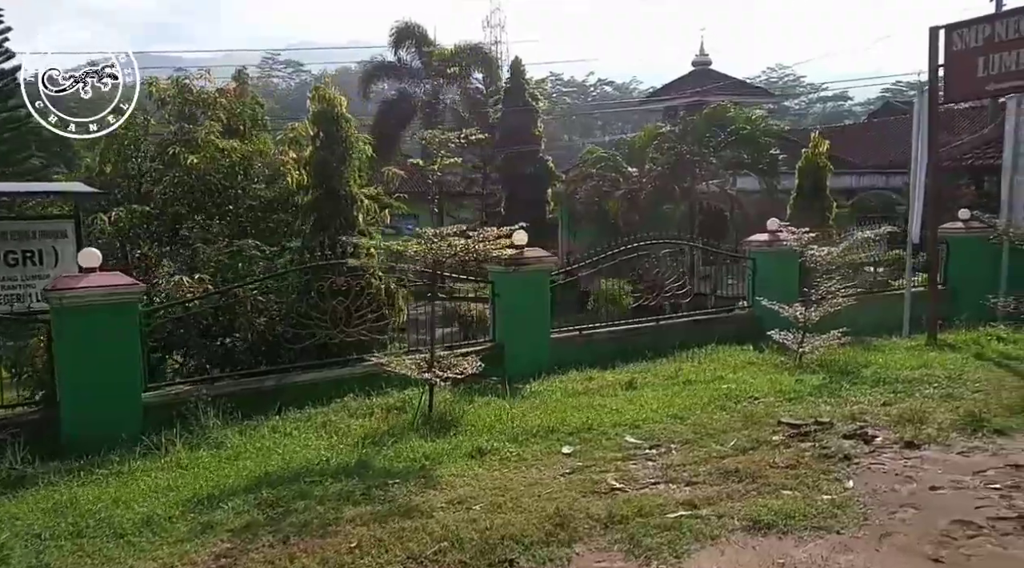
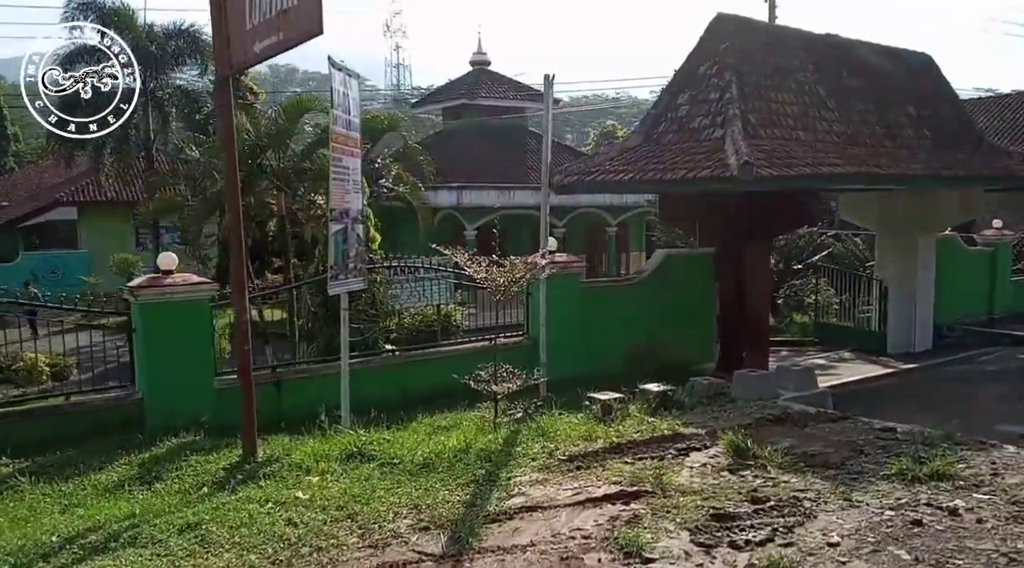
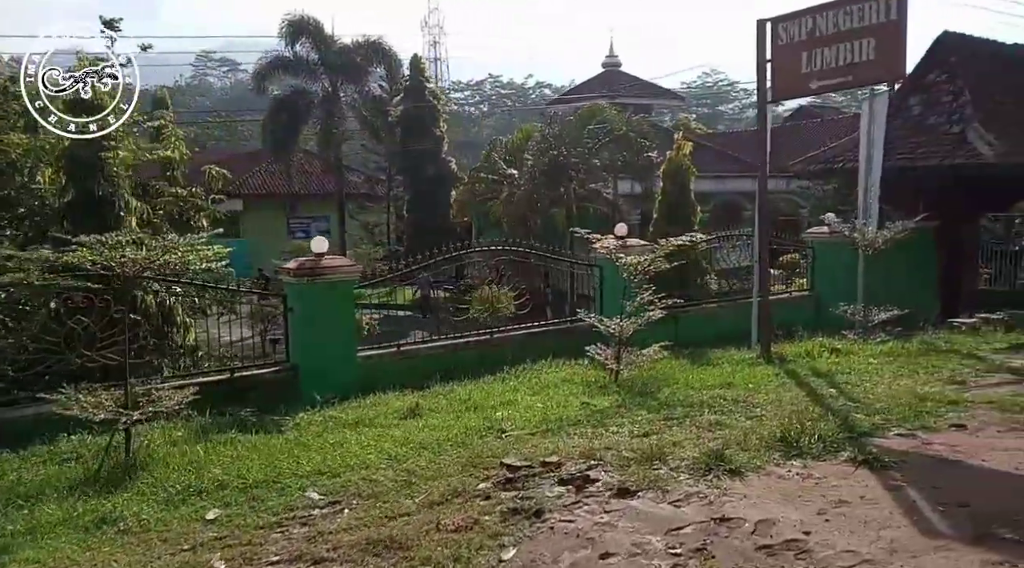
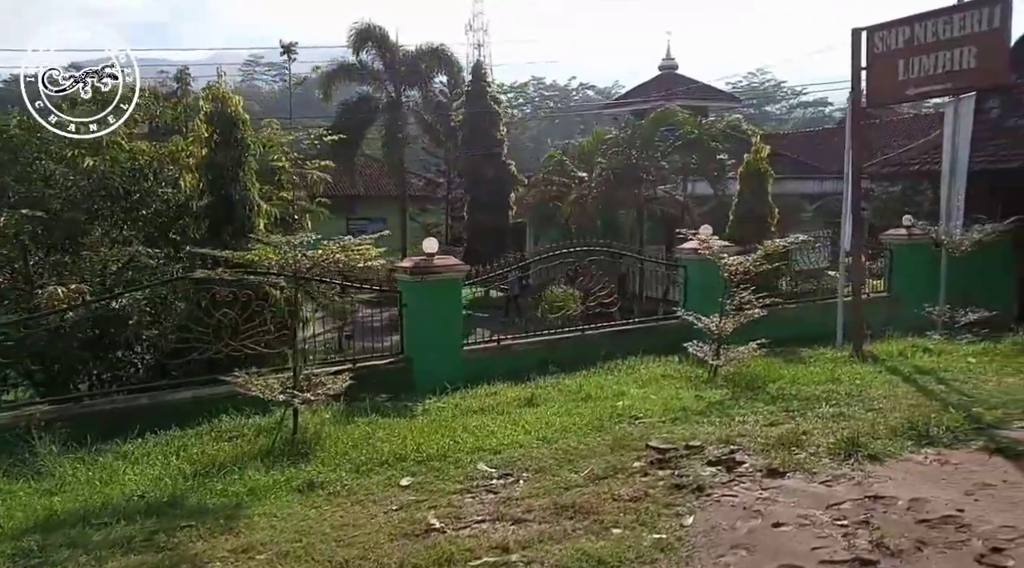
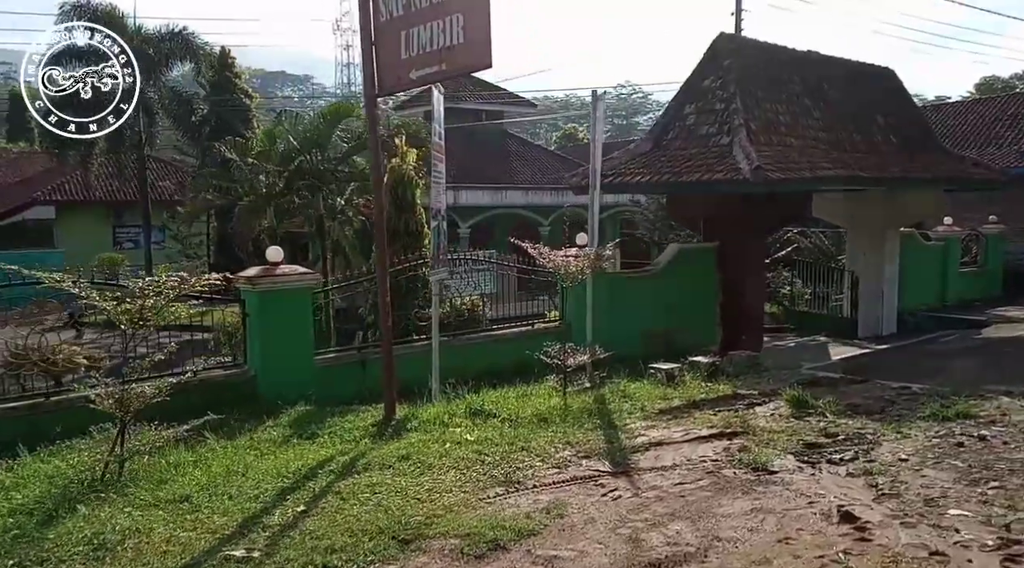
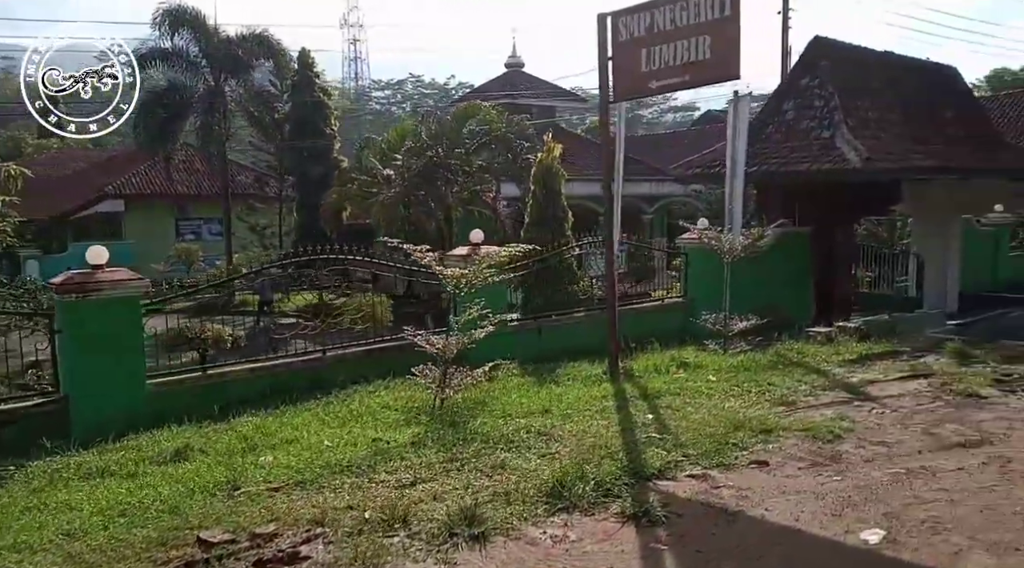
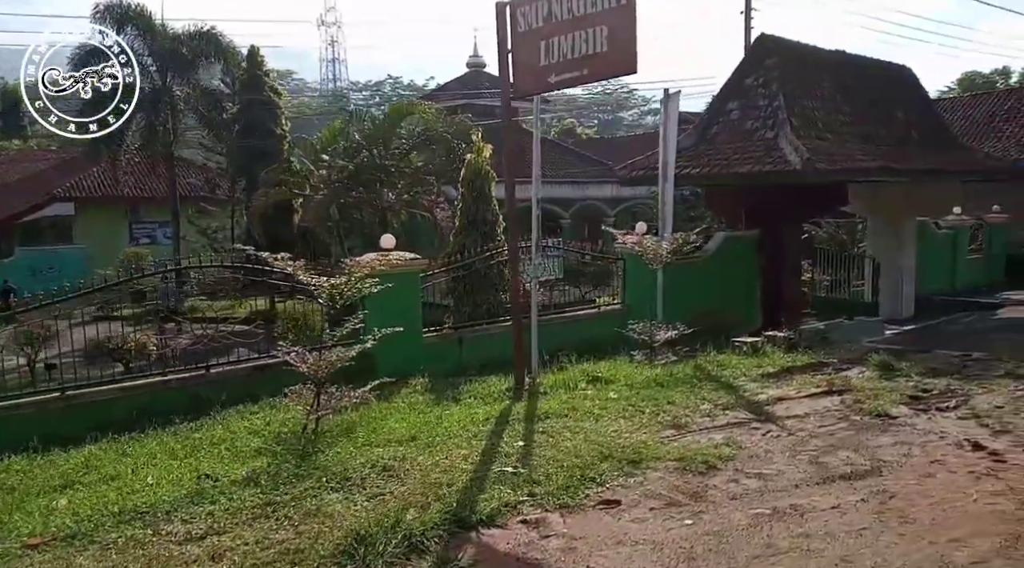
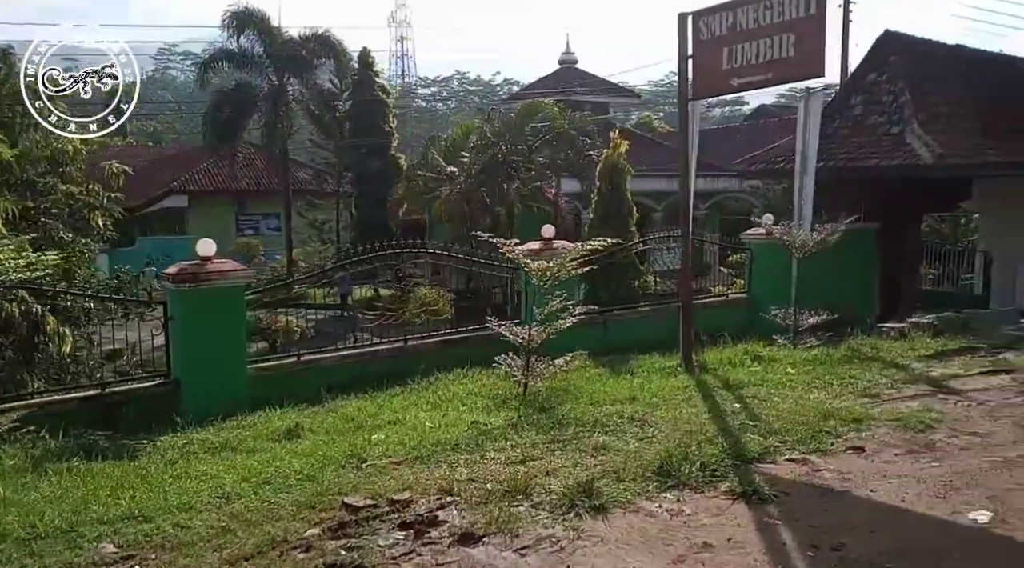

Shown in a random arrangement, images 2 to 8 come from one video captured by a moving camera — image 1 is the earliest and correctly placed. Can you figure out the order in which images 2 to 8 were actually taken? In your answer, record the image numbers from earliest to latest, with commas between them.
4, 3, 8, 6, 7, 5, 2
